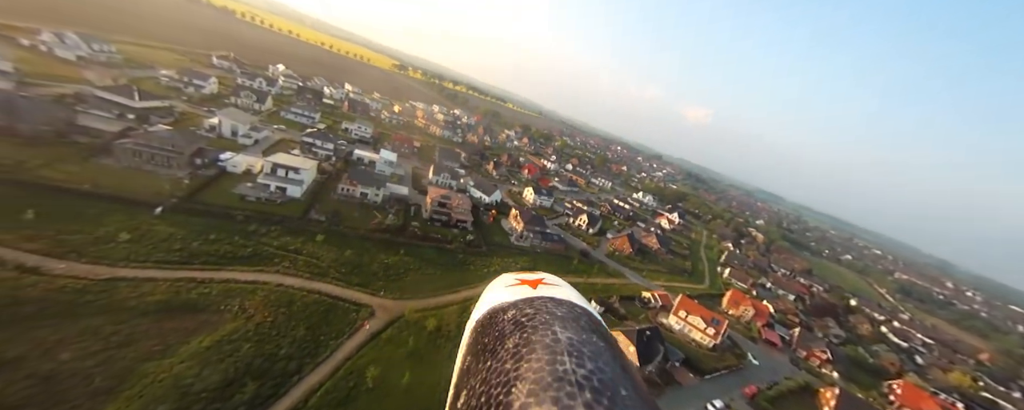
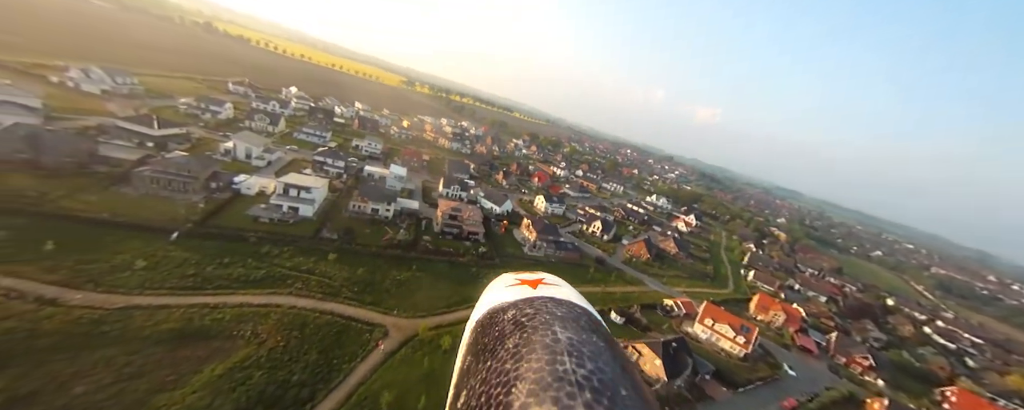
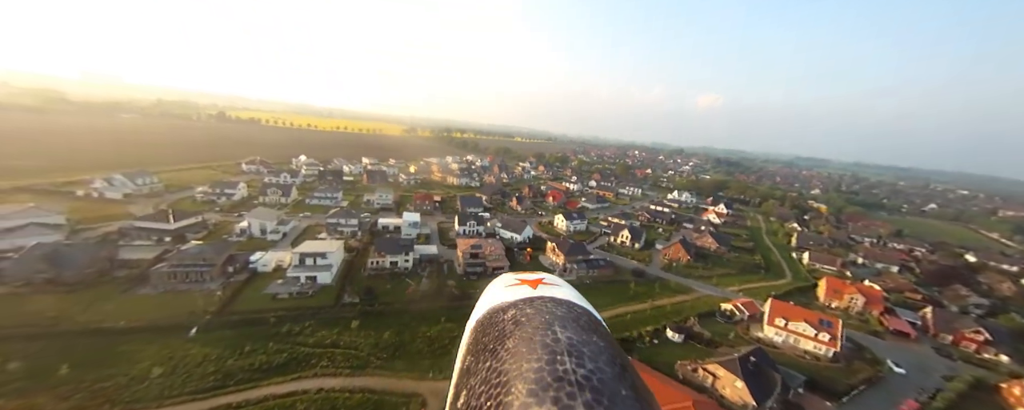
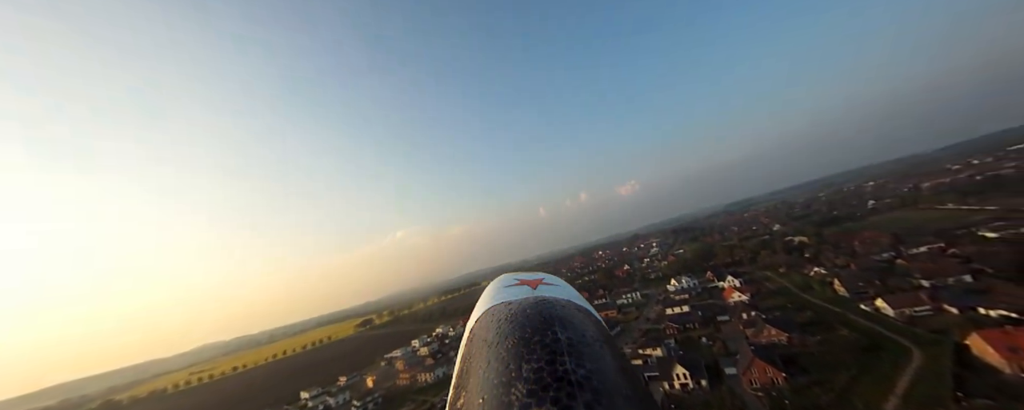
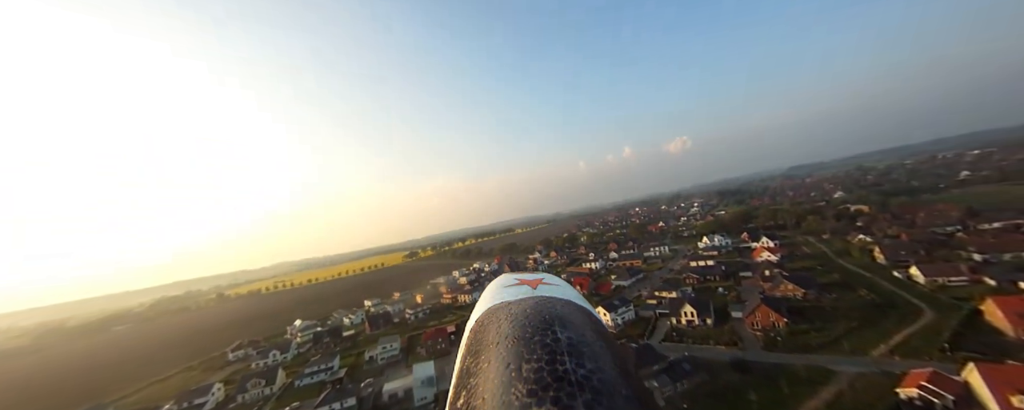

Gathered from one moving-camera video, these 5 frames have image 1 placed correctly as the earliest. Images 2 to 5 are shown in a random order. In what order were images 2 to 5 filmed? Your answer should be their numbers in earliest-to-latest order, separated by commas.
2, 3, 5, 4
